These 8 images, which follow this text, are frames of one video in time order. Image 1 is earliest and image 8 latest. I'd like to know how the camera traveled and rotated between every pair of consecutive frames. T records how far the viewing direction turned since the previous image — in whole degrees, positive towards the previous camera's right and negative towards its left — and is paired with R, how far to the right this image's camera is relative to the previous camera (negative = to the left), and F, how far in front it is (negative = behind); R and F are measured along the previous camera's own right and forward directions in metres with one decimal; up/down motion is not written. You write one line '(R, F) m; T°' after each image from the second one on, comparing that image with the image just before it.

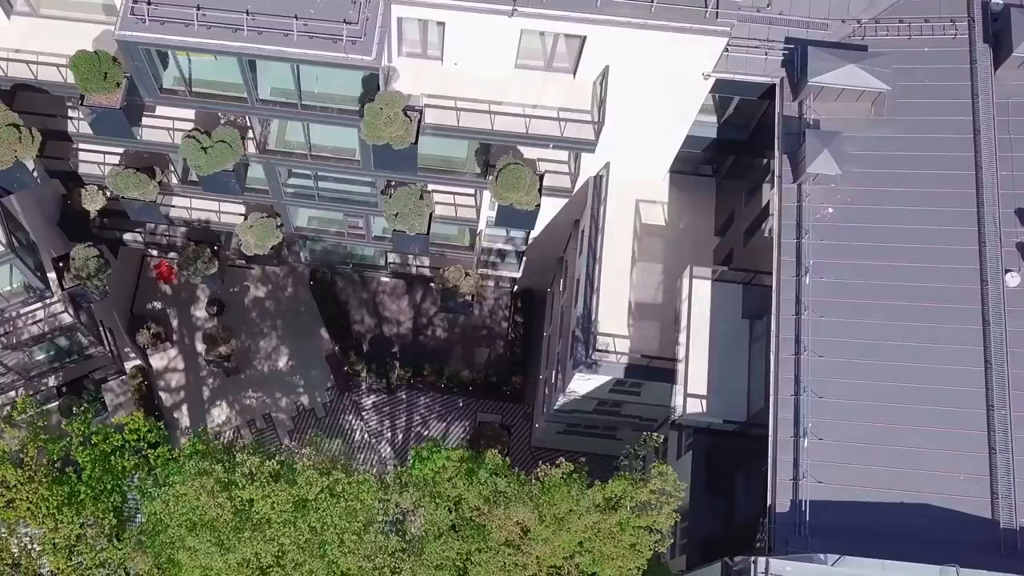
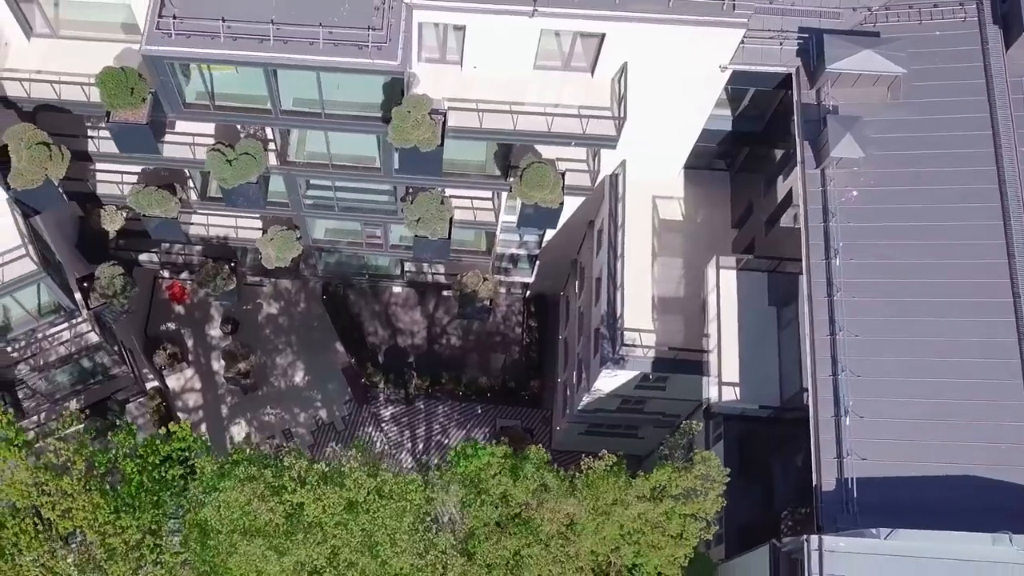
(-1.3, -0.2) m; +1°
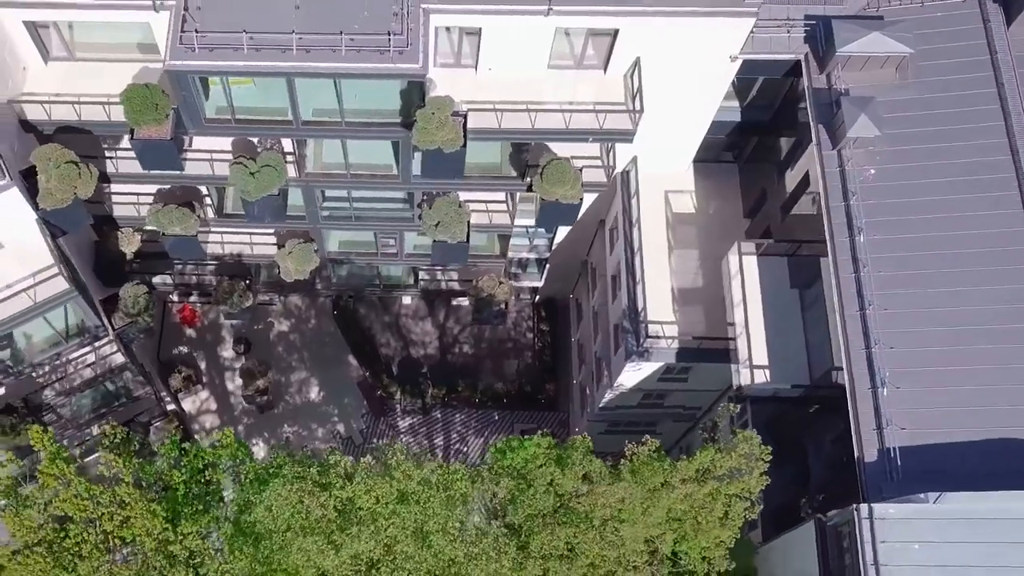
(-1.4, -0.3) m; +1°
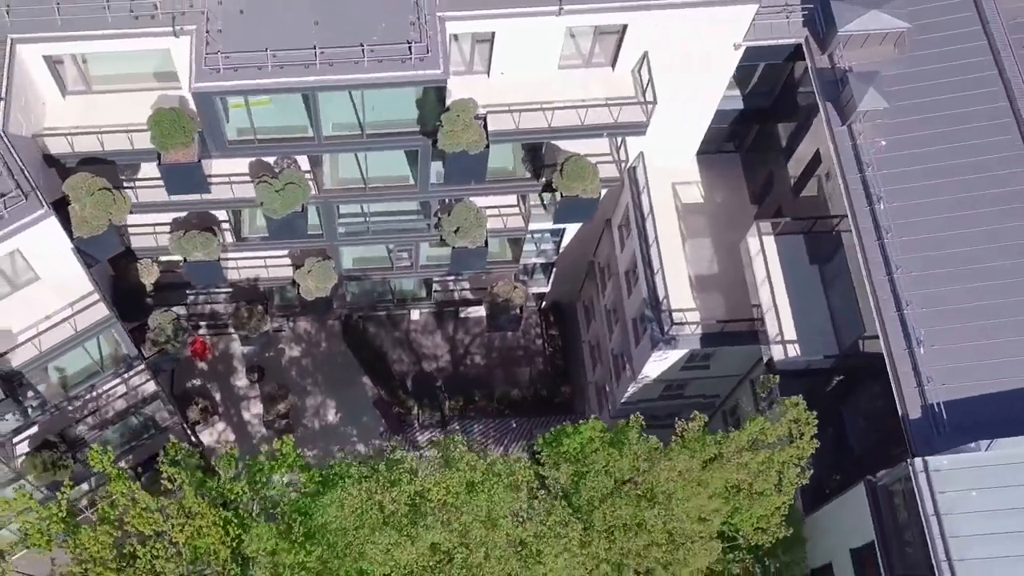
(-2.0, -0.4) m; +2°
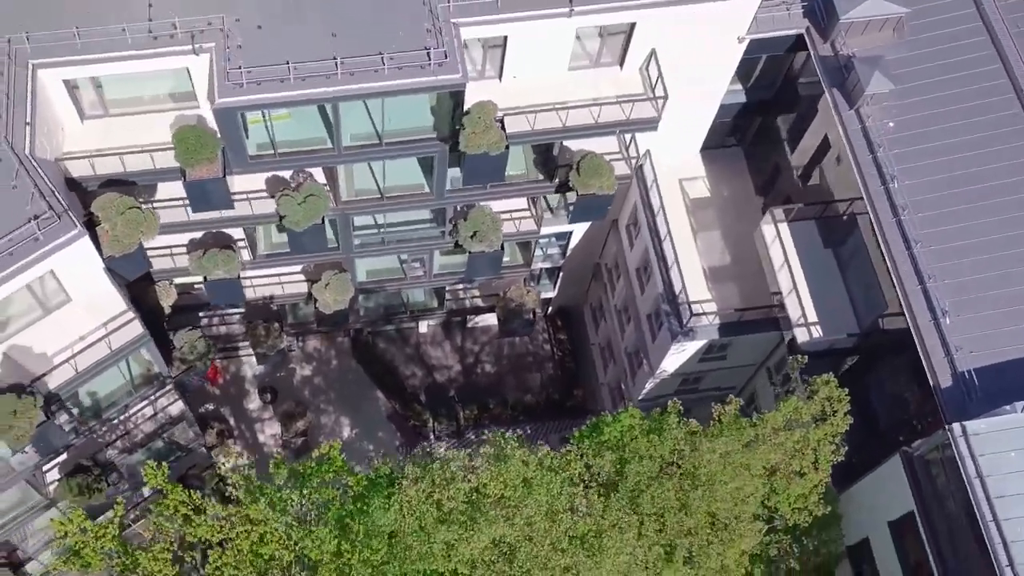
(-1.6, -0.3) m; +2°
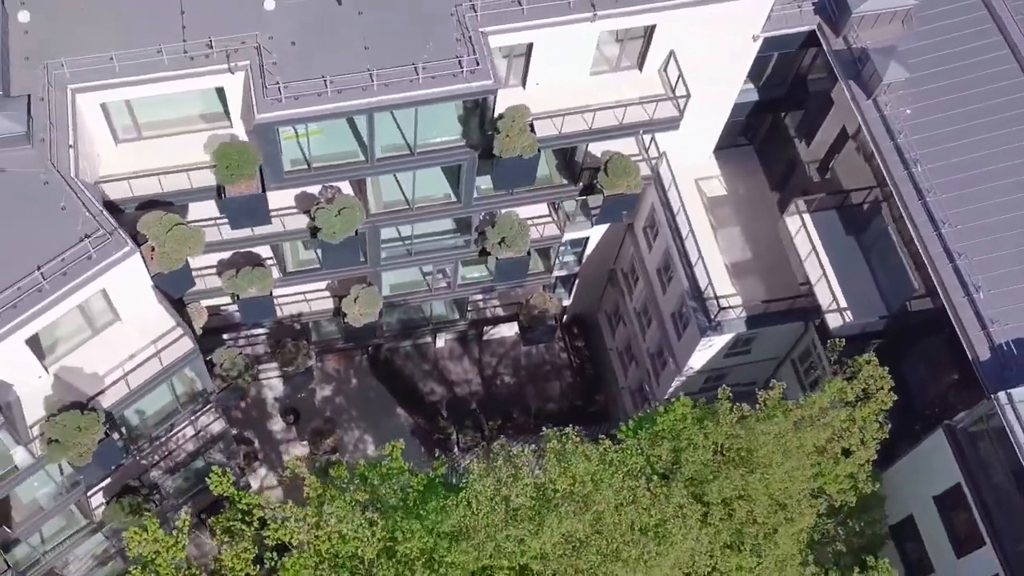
(-1.8, -0.4) m; +1°
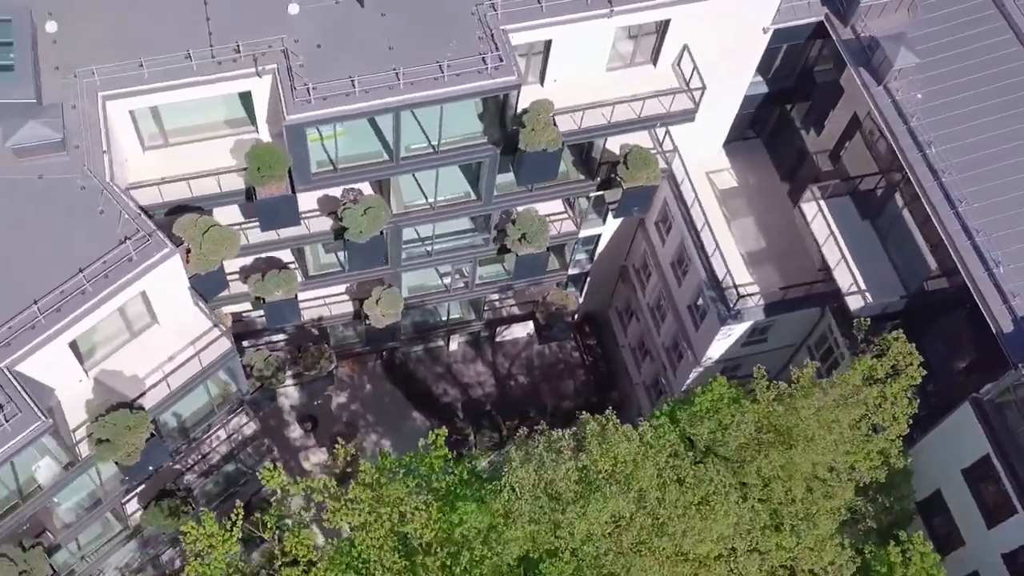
(-1.4, -0.4) m; +1°
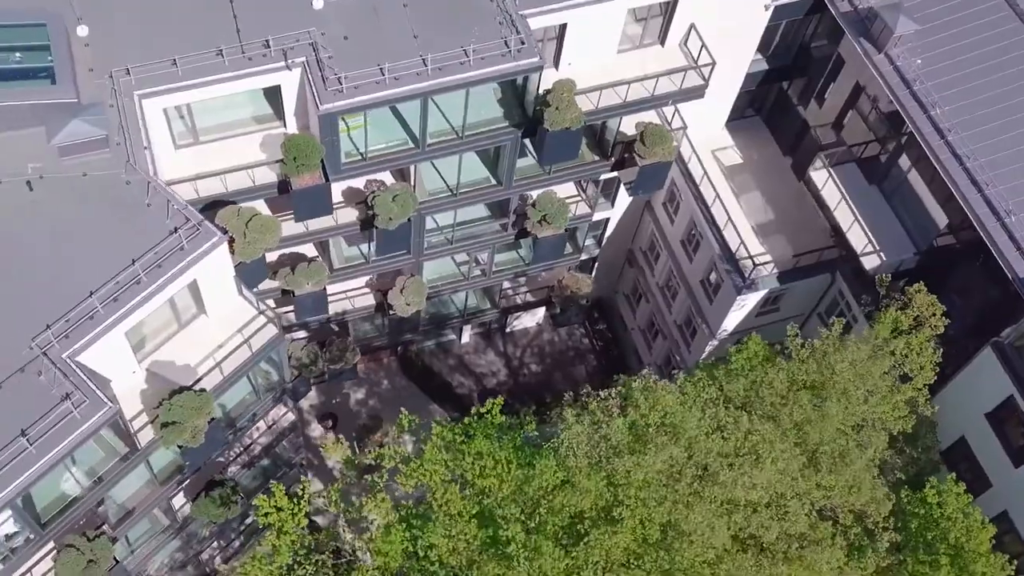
(-2.0, -0.8) m; +2°
